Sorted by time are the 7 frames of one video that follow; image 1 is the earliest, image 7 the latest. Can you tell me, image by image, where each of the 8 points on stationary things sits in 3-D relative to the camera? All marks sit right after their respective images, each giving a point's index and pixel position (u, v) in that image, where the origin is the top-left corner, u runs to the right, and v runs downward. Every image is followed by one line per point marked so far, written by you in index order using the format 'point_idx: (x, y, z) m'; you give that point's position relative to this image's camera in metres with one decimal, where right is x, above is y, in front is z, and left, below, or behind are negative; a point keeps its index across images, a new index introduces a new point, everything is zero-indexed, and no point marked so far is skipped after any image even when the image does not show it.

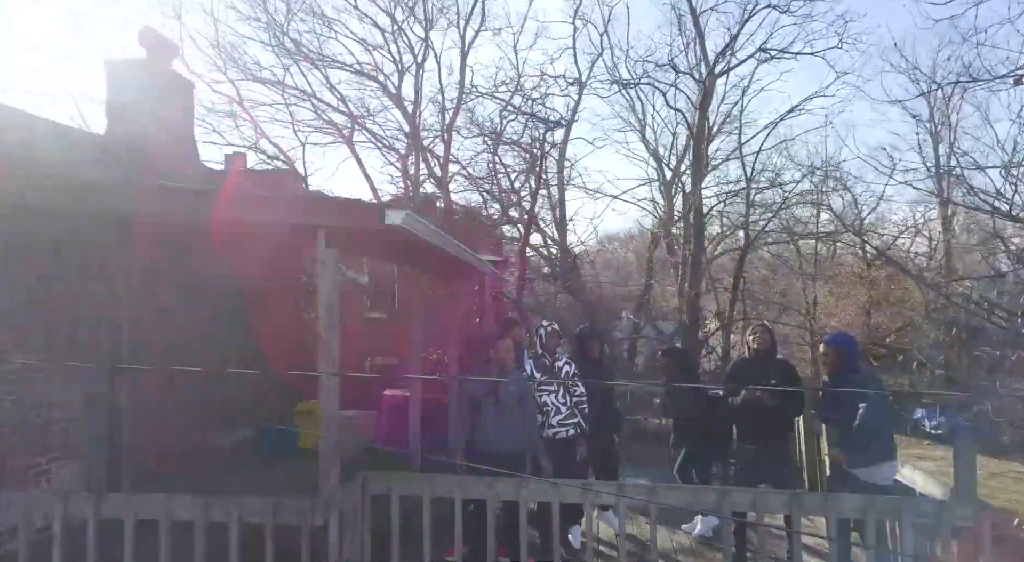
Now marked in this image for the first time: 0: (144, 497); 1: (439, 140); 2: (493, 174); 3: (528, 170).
0: (-1.7, -1.0, +3.0) m
1: (-1.4, +2.7, +12.6) m
2: (-0.4, +2.1, +12.8) m
3: (+0.3, +2.2, +13.1) m
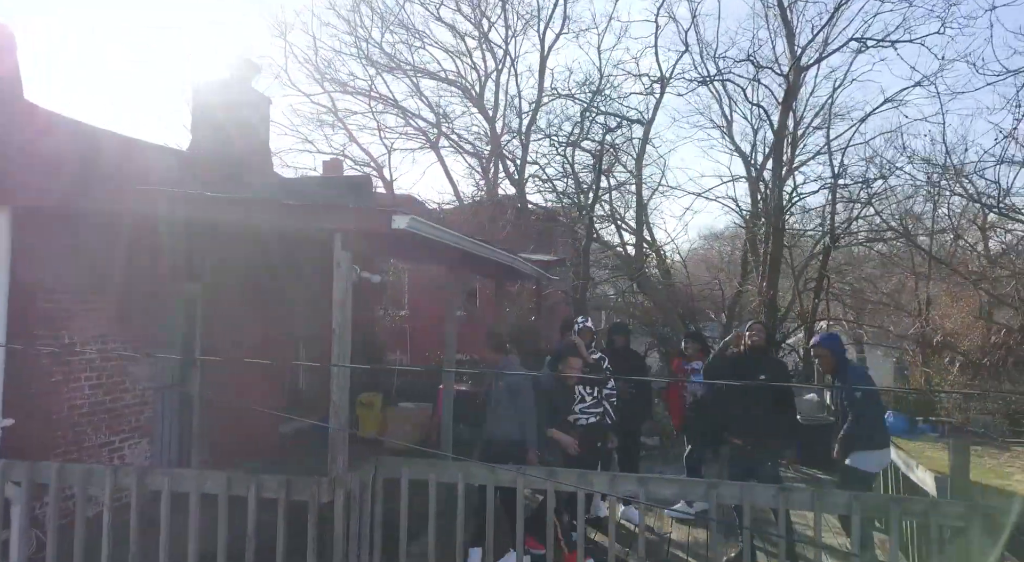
0: (-1.8, -1.0, +3.5) m
1: (+0.1, +2.7, +12.8) m
2: (+1.2, +2.1, +12.9) m
3: (+1.9, +2.2, +13.1) m
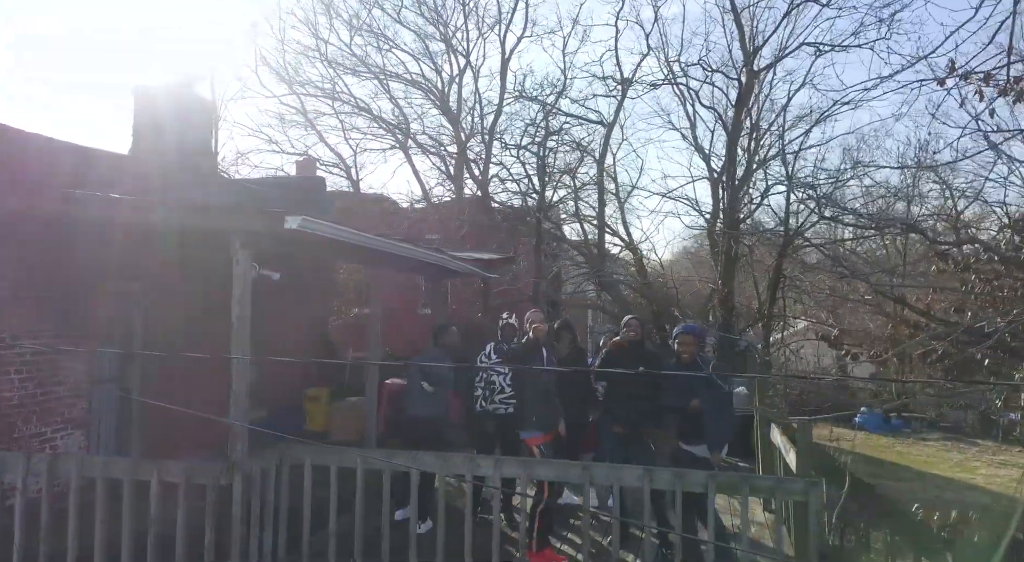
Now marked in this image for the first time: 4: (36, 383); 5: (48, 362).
0: (-2.4, -1.0, +3.7) m
1: (-0.6, +2.7, +13.1) m
2: (+0.5, +2.2, +13.2) m
3: (+1.2, +2.3, +13.4) m
4: (-3.5, -0.8, +4.9) m
5: (-3.6, -0.6, +5.0) m
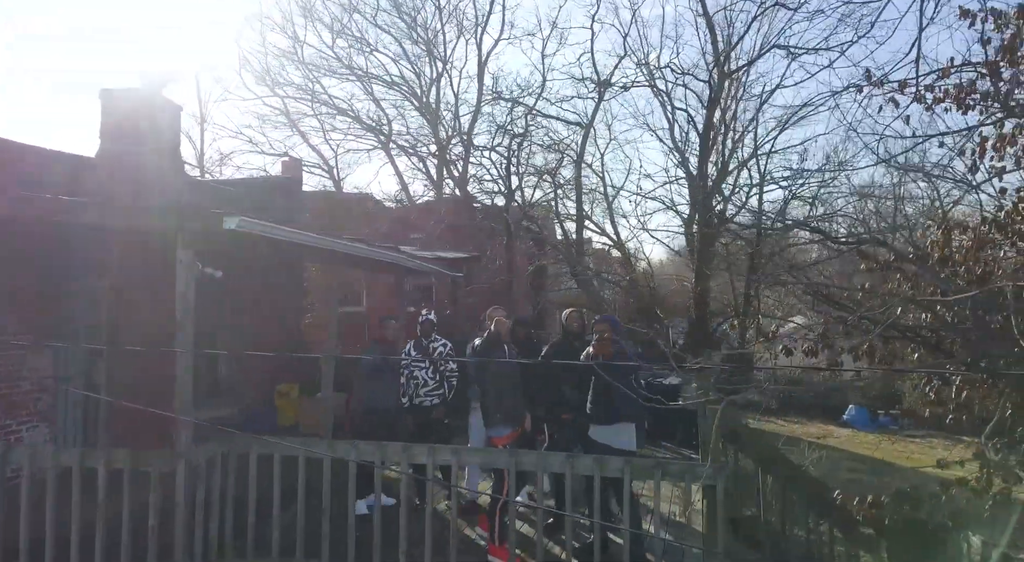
0: (-2.8, -1.0, +3.9) m
1: (-1.0, +2.8, +13.3) m
2: (0.0, +2.2, +13.4) m
3: (+0.8, +2.3, +13.6) m
4: (-4.0, -0.7, +5.1) m
5: (-4.0, -0.6, +5.2) m
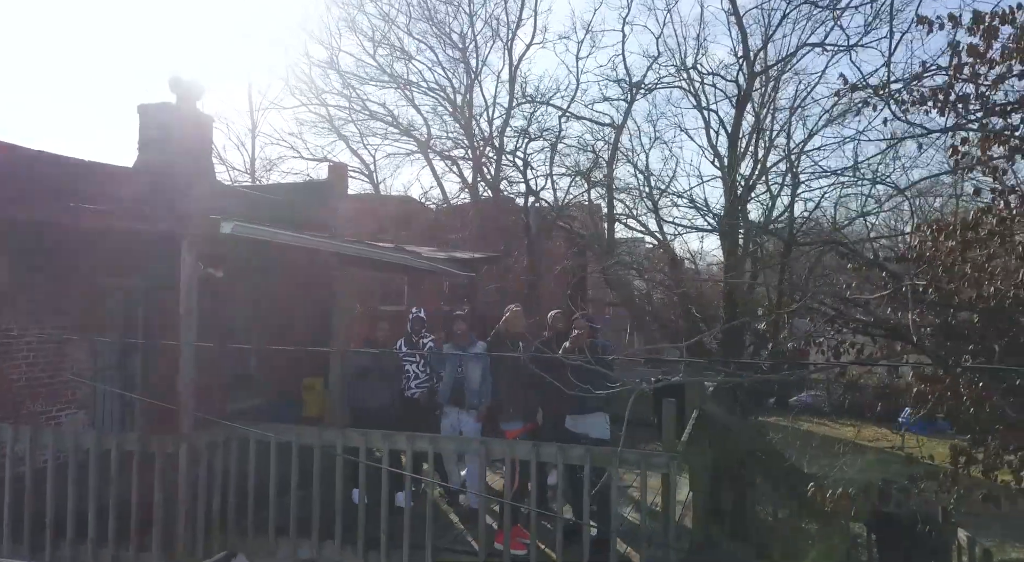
0: (-3.0, -1.0, +4.4) m
1: (-0.4, +2.8, +13.5) m
2: (+0.7, +2.2, +13.5) m
3: (+1.4, +2.3, +13.7) m
4: (-4.0, -0.7, +5.6) m
5: (-4.0, -0.6, +5.8) m
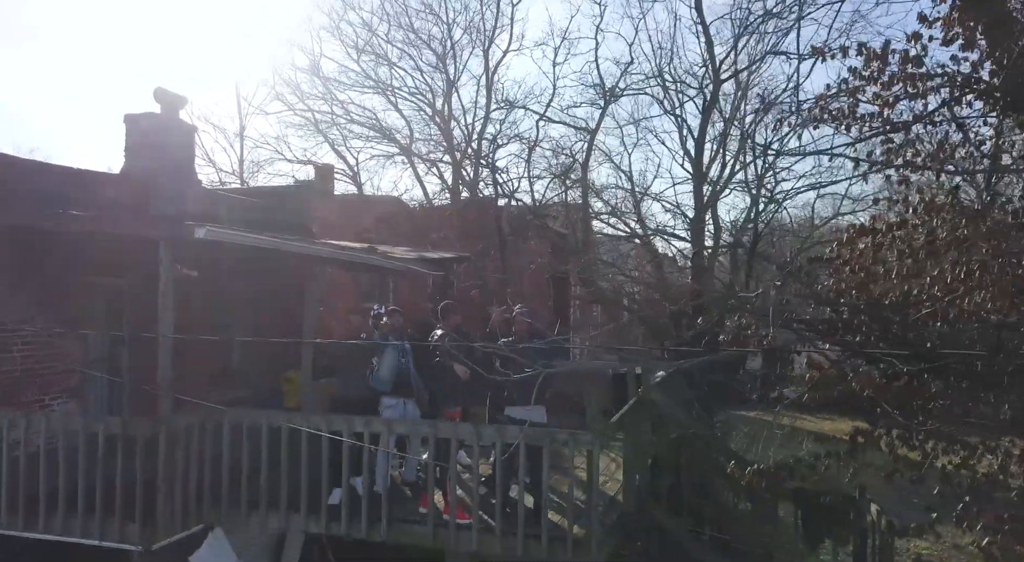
0: (-3.4, -1.0, +4.8) m
1: (-0.9, +2.8, +14.0) m
2: (+0.2, +2.2, +14.0) m
3: (+1.0, +2.3, +14.2) m
4: (-4.4, -0.7, +6.1) m
5: (-4.4, -0.6, +6.2) m
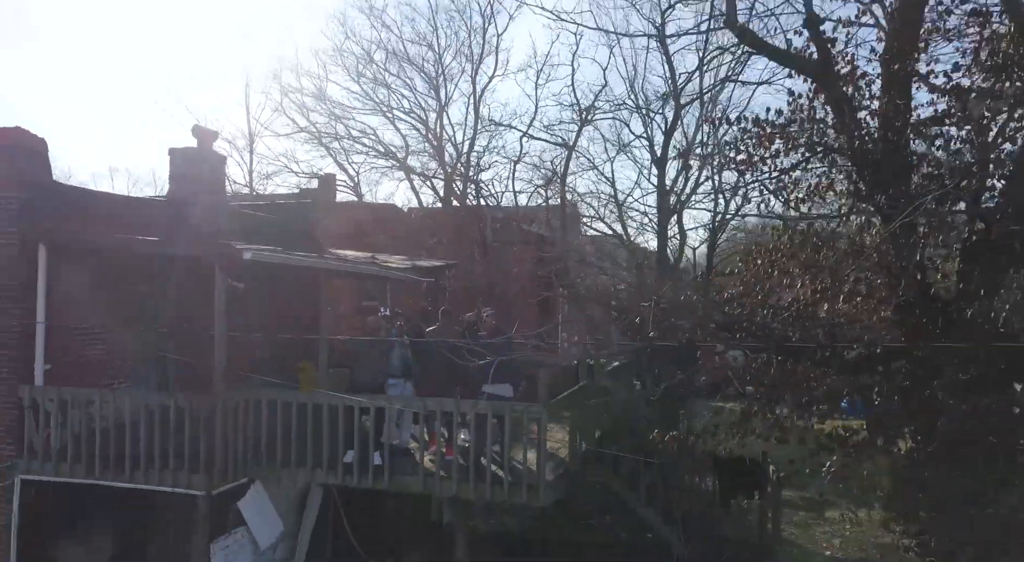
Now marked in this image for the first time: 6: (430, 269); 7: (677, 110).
0: (-3.7, -1.1, +6.4) m
1: (-1.2, +2.8, +15.5) m
2: (-0.1, +2.2, +15.6) m
3: (+0.6, +2.3, +15.7) m
4: (-4.7, -0.8, +7.6) m
5: (-4.7, -0.7, +7.7) m
6: (-1.3, +0.2, +10.7) m
7: (+3.5, +3.6, +13.8) m
